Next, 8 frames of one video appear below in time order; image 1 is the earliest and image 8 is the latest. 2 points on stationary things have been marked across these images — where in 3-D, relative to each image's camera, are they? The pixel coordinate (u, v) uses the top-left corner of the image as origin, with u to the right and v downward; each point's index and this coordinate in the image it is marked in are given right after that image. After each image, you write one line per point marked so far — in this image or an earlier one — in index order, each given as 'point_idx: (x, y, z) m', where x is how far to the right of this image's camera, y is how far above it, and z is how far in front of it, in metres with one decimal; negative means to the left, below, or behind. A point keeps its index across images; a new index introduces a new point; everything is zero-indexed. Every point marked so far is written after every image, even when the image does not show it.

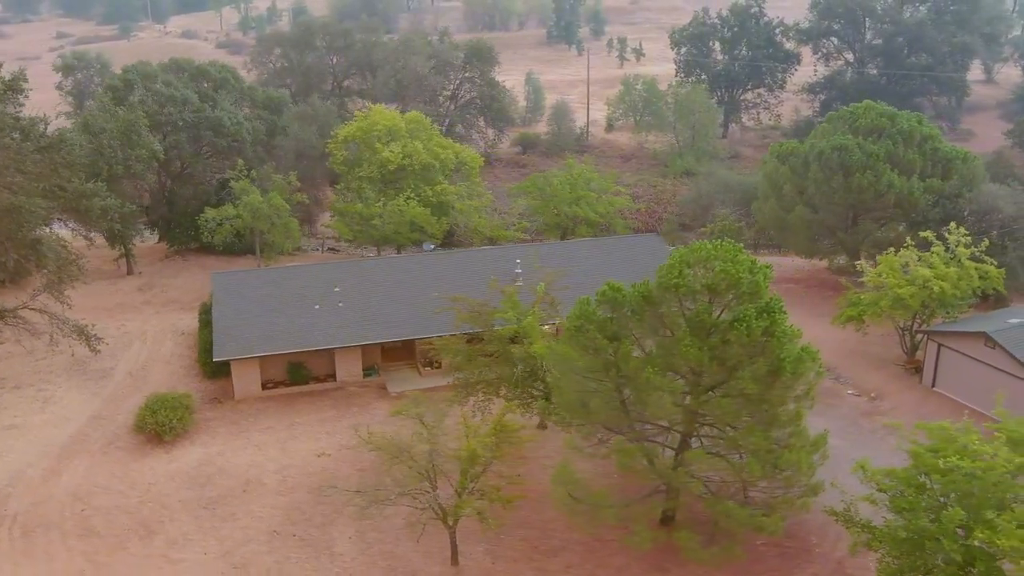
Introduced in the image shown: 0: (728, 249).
0: (+4.0, +0.7, +18.4) m
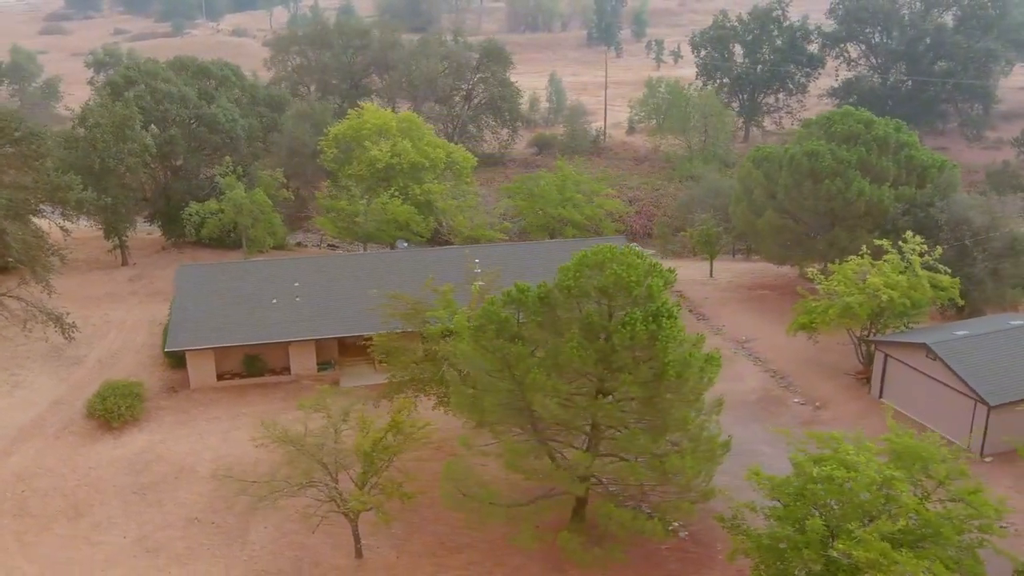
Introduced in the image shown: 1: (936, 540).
0: (+2.1, +0.6, +18.4) m
1: (+6.7, -4.0, +16.1) m
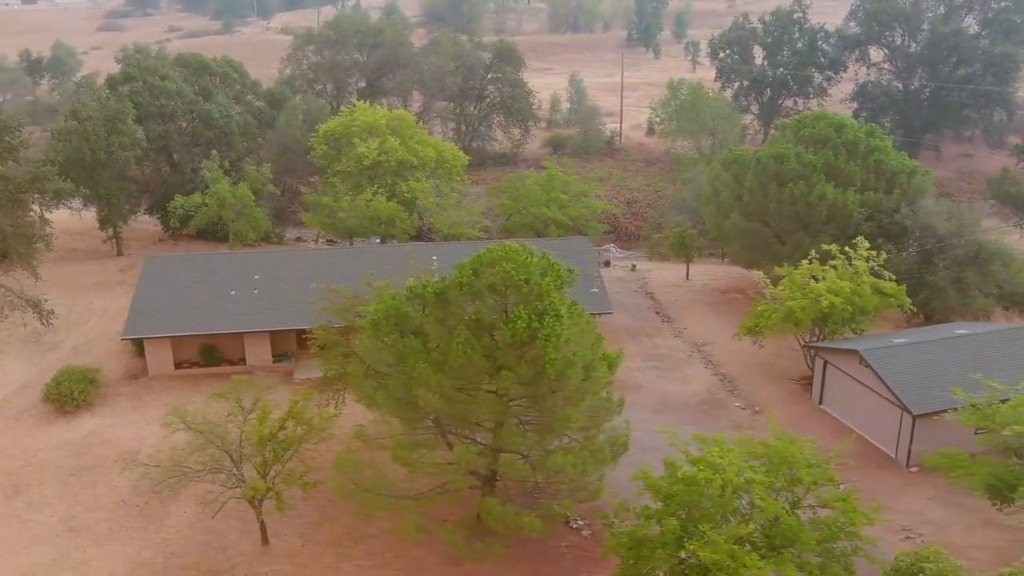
0: (+0.1, +0.7, +18.6) m
1: (+4.4, -4.1, +16.0) m
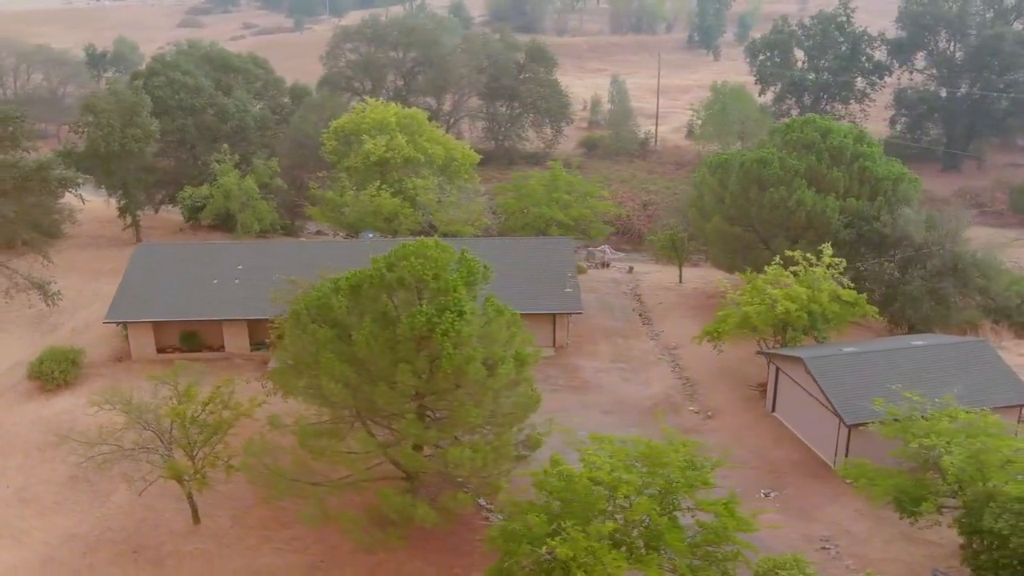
0: (-1.6, +0.8, +18.9) m
1: (+2.4, -4.1, +16.0) m
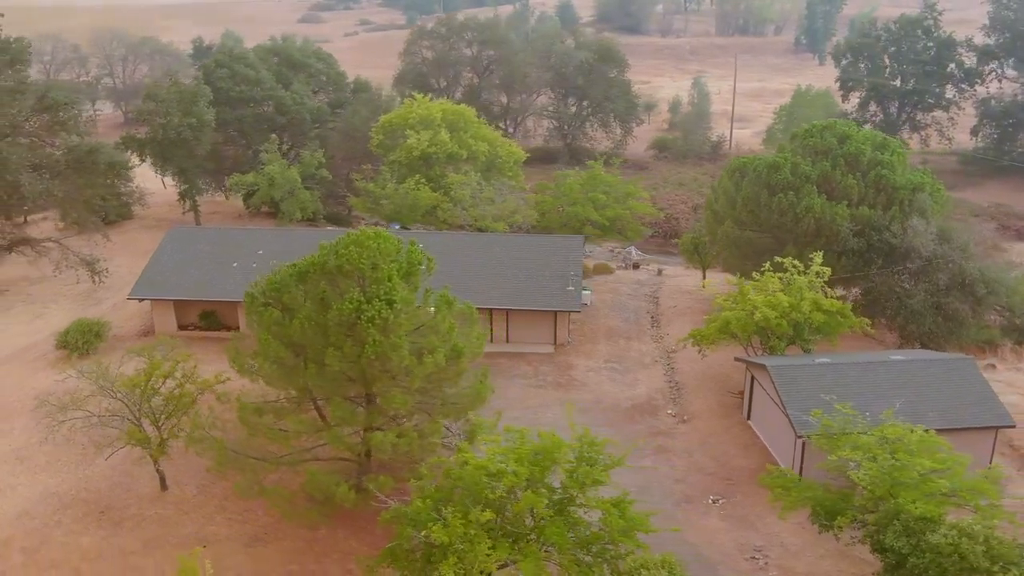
0: (-2.8, +1.0, +19.6) m
1: (+0.5, -4.0, +16.2) m
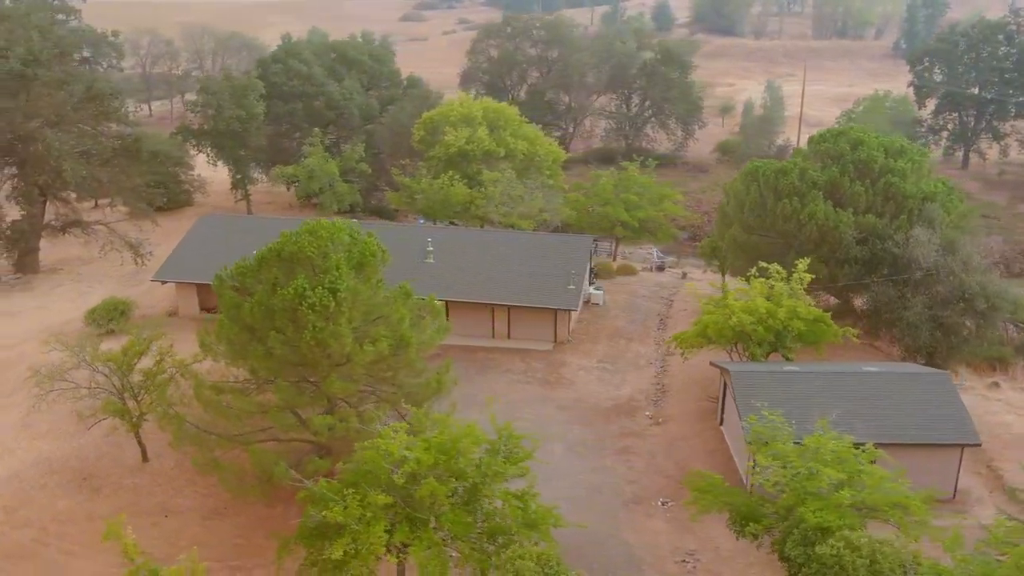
0: (-3.9, +1.2, +20.3) m
1: (-1.1, -3.9, +16.6) m
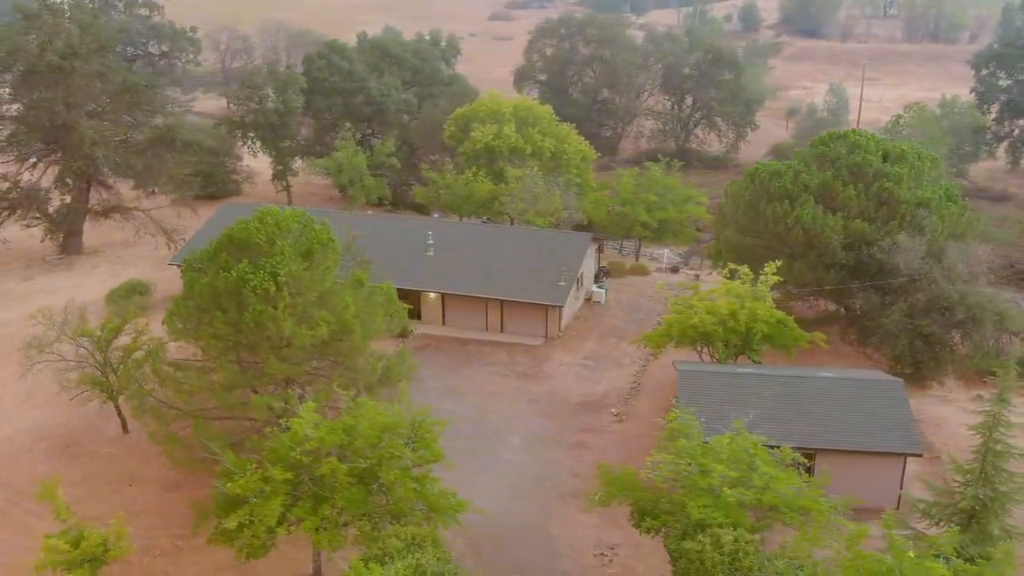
0: (-5.1, +1.6, +21.2) m
1: (-2.9, -3.7, +17.2) m
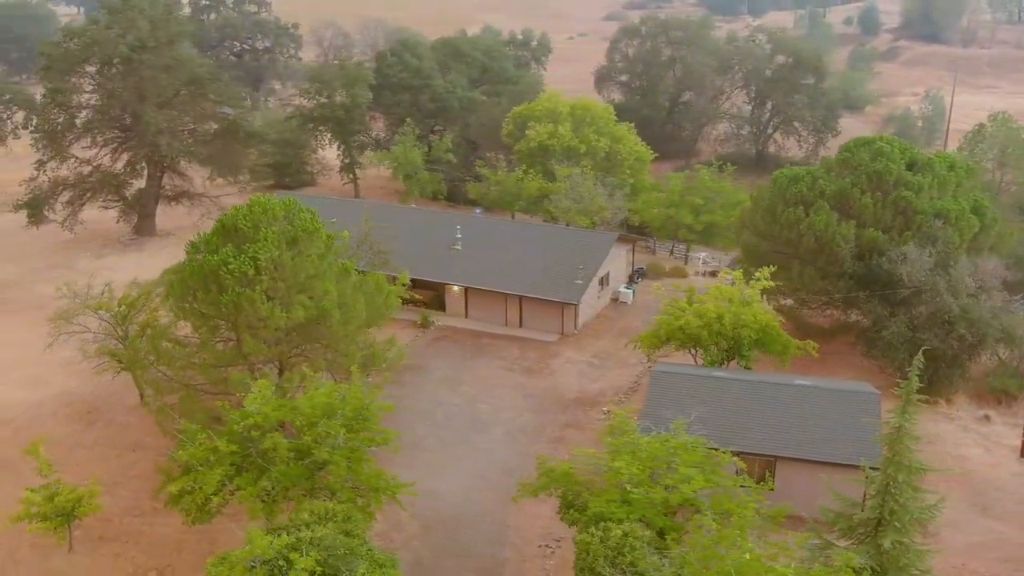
0: (-5.7, +1.9, +22.3) m
1: (-4.2, -3.4, +18.2) m
